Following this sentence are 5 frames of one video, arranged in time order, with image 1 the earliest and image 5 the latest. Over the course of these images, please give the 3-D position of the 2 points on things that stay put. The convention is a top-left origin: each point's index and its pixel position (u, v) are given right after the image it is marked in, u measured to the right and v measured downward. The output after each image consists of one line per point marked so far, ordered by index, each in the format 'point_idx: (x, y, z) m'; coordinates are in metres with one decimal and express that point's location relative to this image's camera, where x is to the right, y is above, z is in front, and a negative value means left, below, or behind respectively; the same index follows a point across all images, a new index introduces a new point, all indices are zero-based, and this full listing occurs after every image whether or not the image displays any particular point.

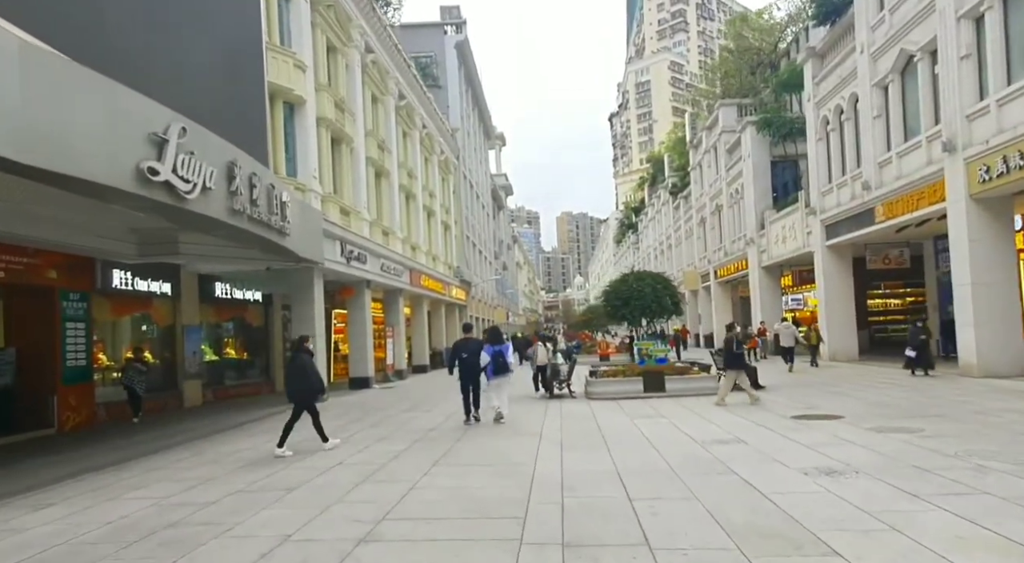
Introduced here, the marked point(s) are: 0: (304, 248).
0: (-5.1, +0.8, +17.5) m
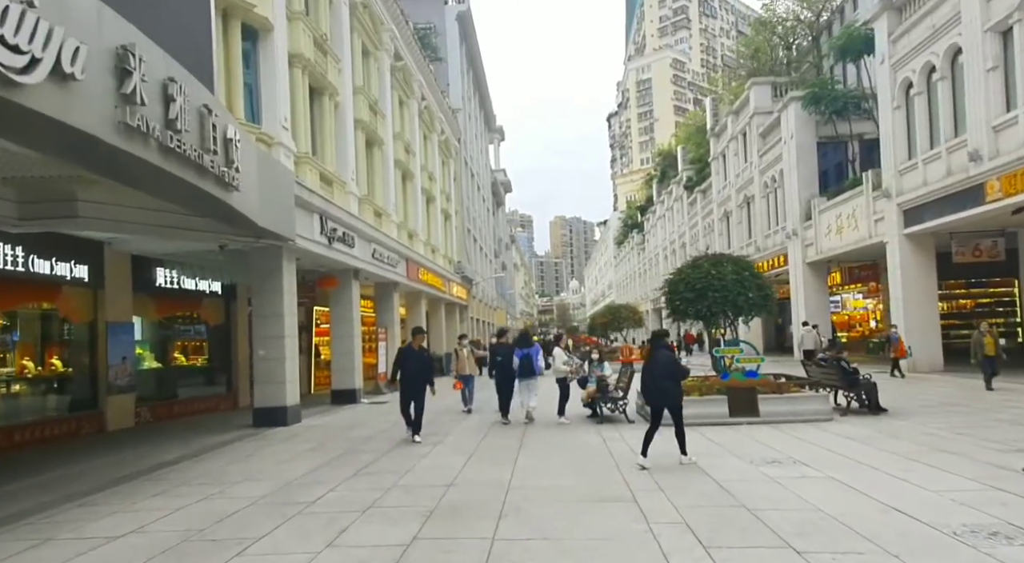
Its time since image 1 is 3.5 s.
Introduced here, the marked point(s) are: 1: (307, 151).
0: (-4.4, +1.2, +12.7) m
1: (-4.7, +3.0, +16.3) m
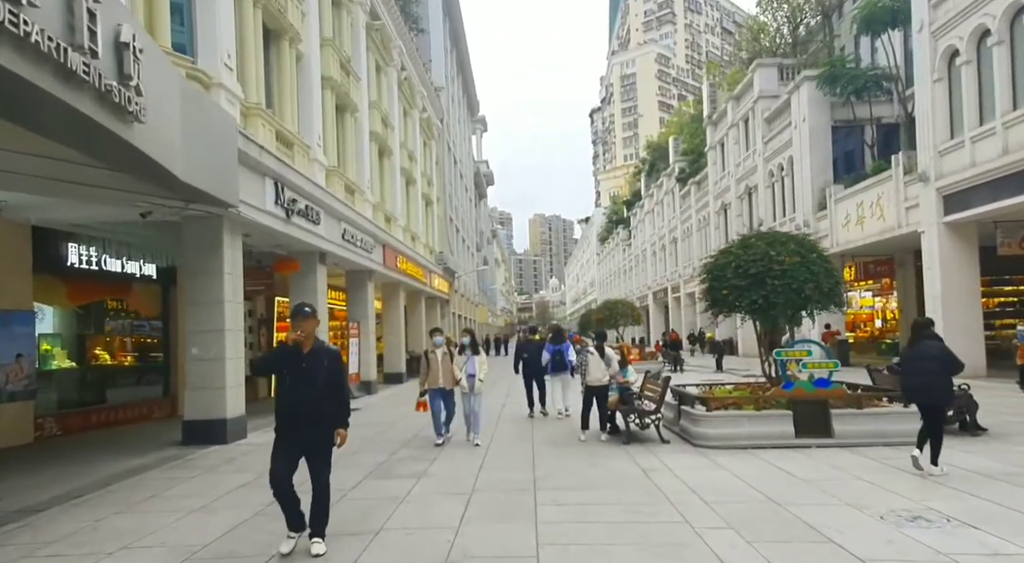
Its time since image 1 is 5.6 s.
0: (-4.3, +1.5, +9.7) m
1: (-4.7, +3.3, +13.2) m
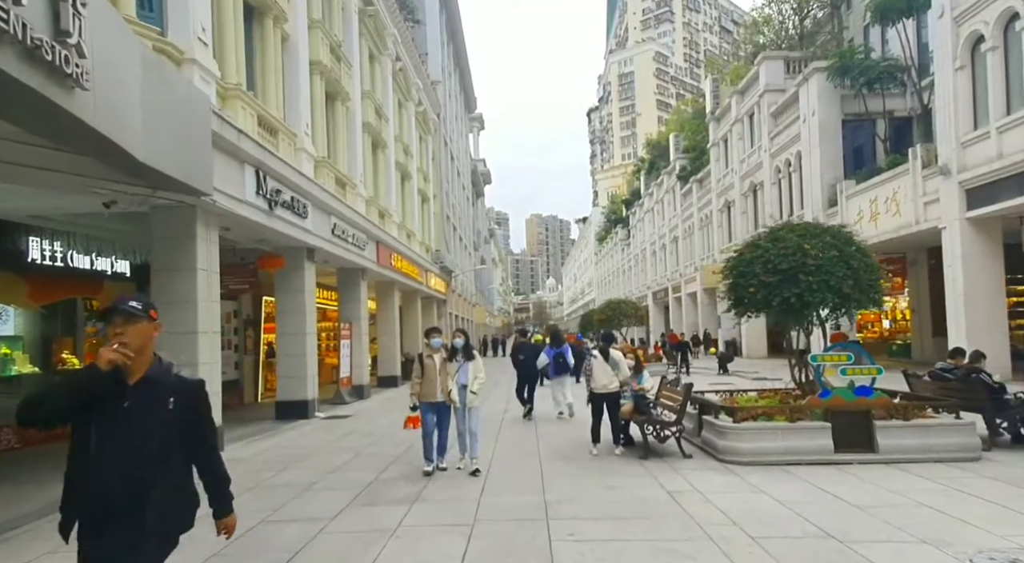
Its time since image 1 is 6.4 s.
0: (-4.2, +1.5, +8.5) m
1: (-4.6, +3.4, +12.1) m
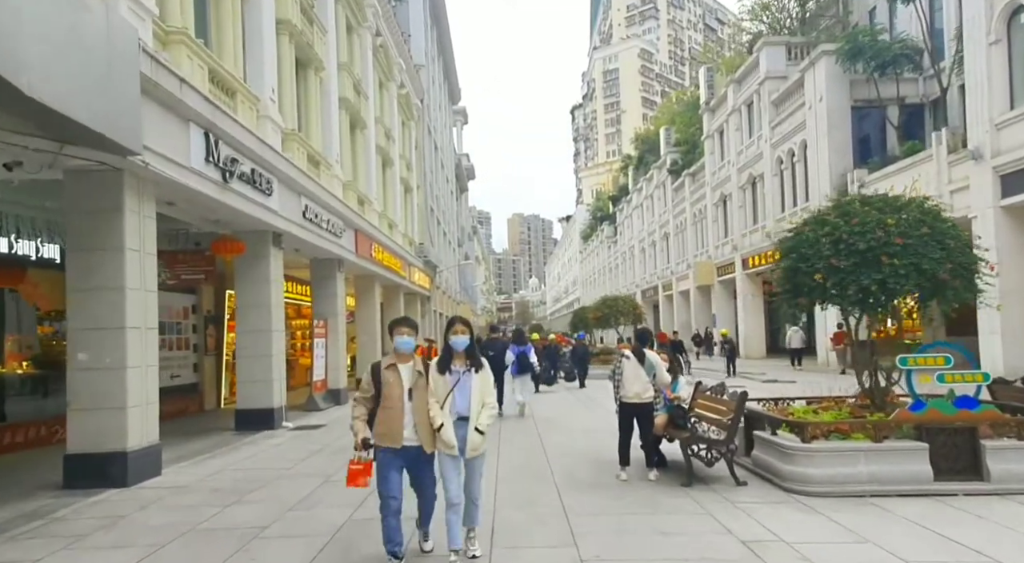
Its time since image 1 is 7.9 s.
0: (-4.1, +1.7, +6.5) m
1: (-4.6, +3.5, +10.0) m
